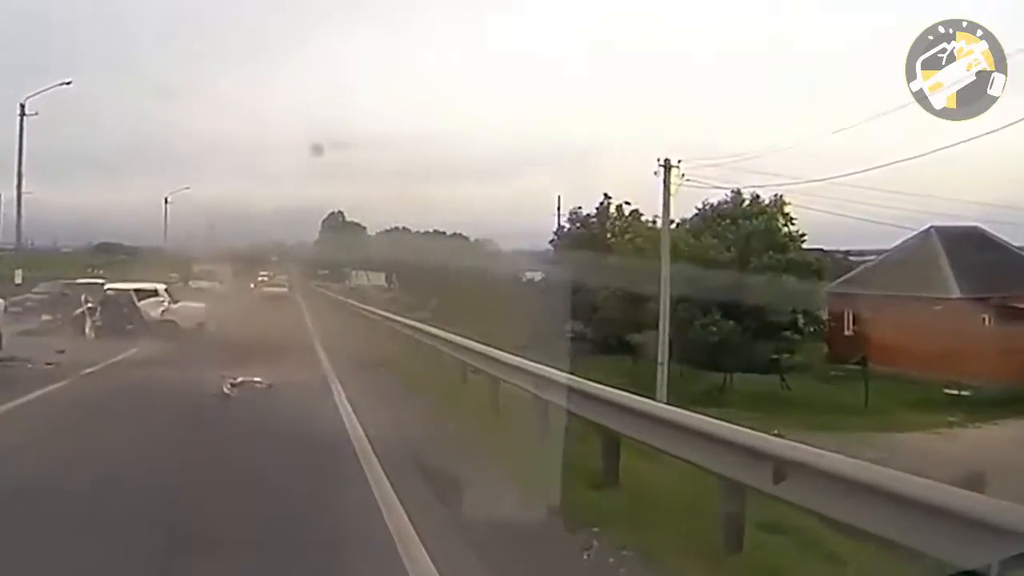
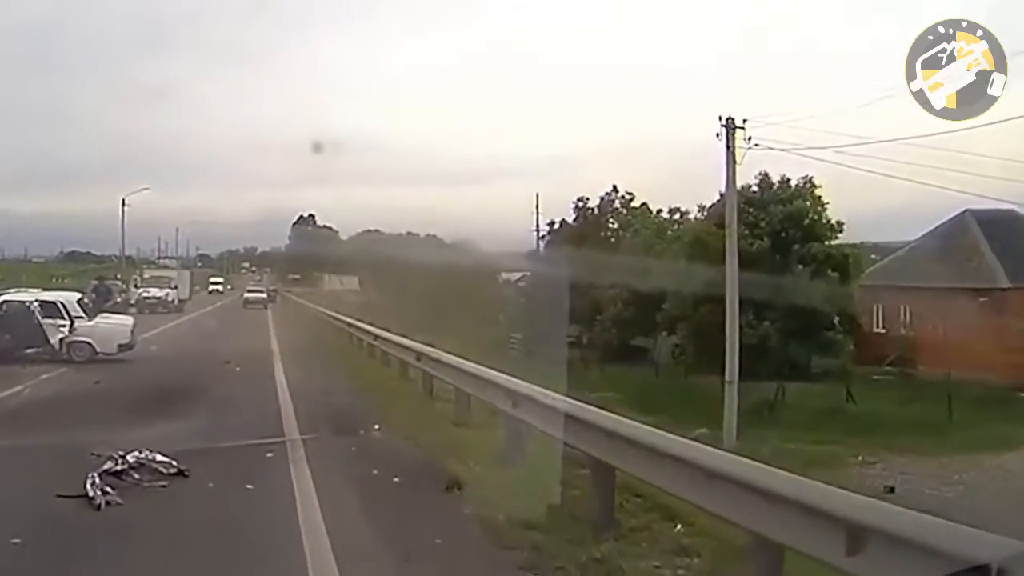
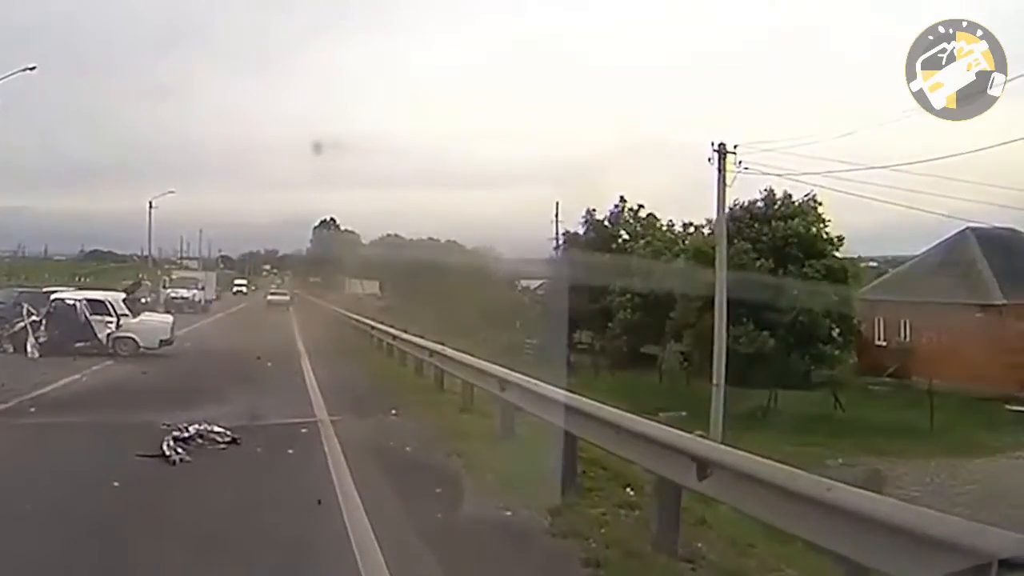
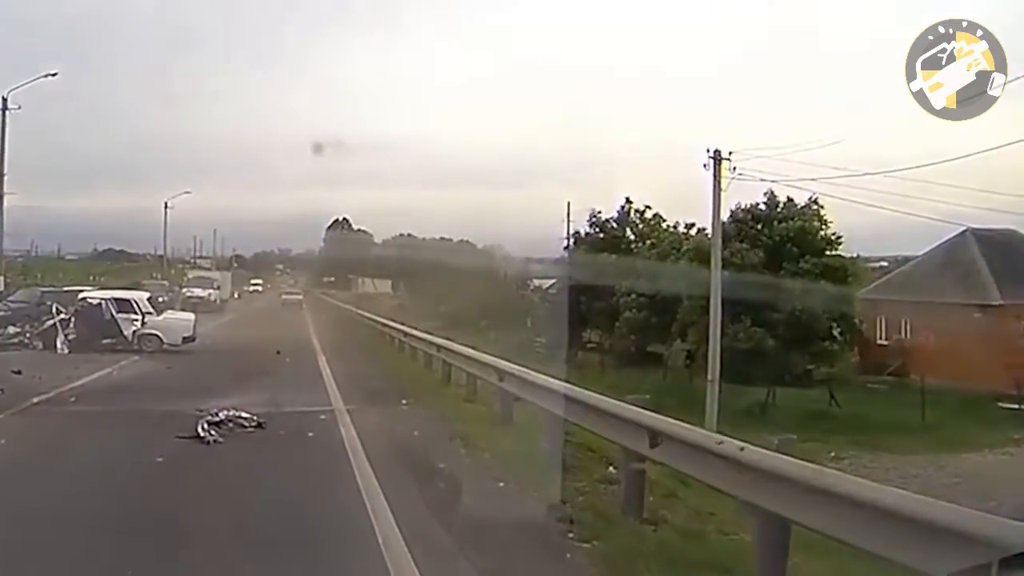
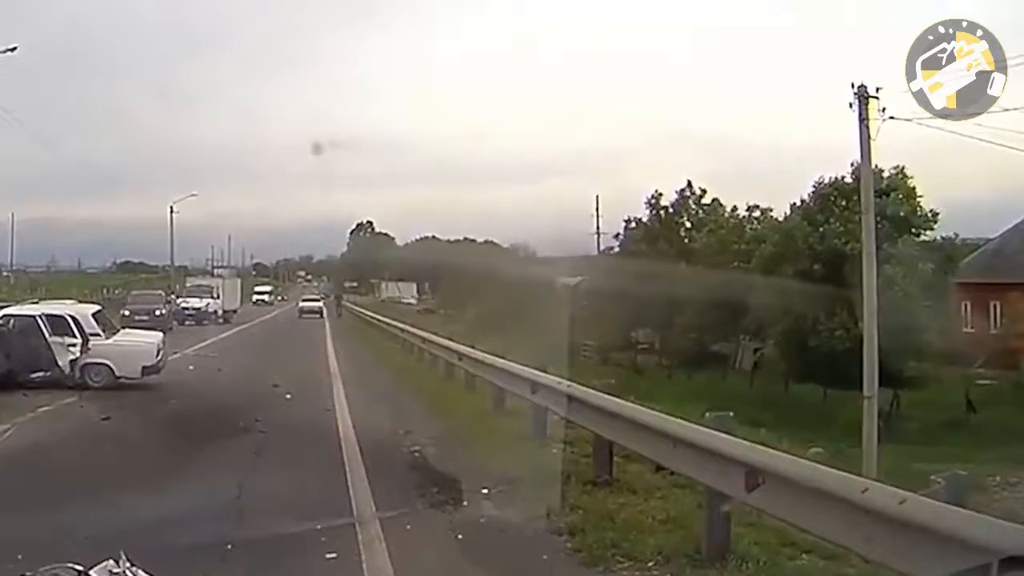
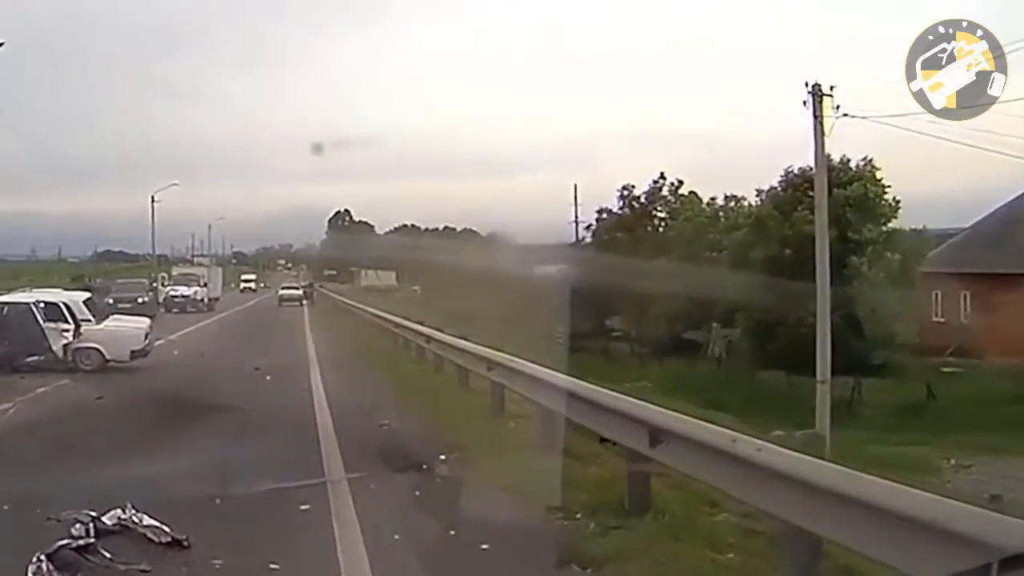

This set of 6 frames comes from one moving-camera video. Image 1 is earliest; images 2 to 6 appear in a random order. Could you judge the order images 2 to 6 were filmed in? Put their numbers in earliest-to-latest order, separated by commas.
4, 3, 2, 6, 5
